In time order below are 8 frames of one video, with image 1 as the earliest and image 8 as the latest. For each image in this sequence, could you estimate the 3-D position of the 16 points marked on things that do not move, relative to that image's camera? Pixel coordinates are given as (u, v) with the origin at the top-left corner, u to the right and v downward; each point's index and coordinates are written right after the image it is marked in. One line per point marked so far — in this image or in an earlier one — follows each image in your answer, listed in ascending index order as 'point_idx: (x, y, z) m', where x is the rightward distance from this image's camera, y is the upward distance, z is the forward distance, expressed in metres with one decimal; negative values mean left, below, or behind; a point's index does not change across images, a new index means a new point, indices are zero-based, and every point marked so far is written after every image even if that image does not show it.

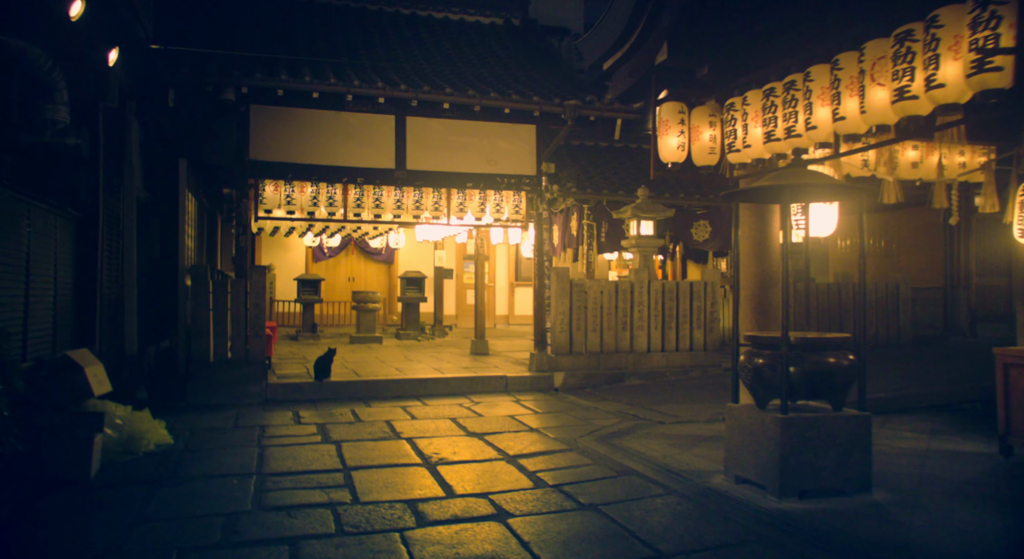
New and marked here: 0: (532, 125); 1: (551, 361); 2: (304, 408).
0: (+0.4, +2.9, +13.2) m
1: (+0.8, -1.5, +12.8) m
2: (-3.0, -1.9, +10.5) m
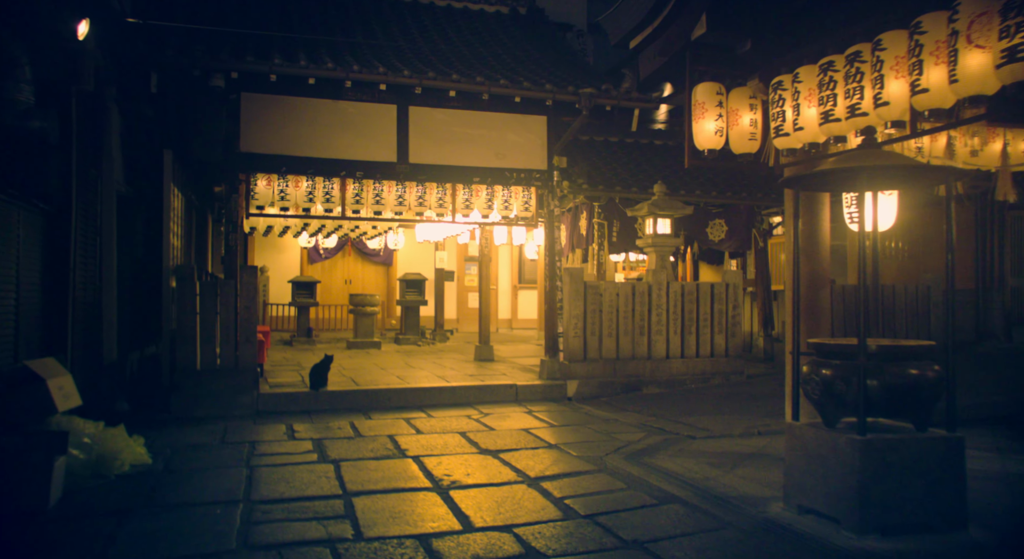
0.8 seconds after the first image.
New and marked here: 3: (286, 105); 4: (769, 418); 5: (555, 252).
0: (+0.5, +2.9, +12.5) m
1: (+0.9, -1.5, +12.0) m
2: (-2.9, -1.9, +9.7) m
3: (-3.4, +2.7, +11.1) m
4: (+3.1, -1.7, +9.1) m
5: (+0.8, +0.5, +12.5) m
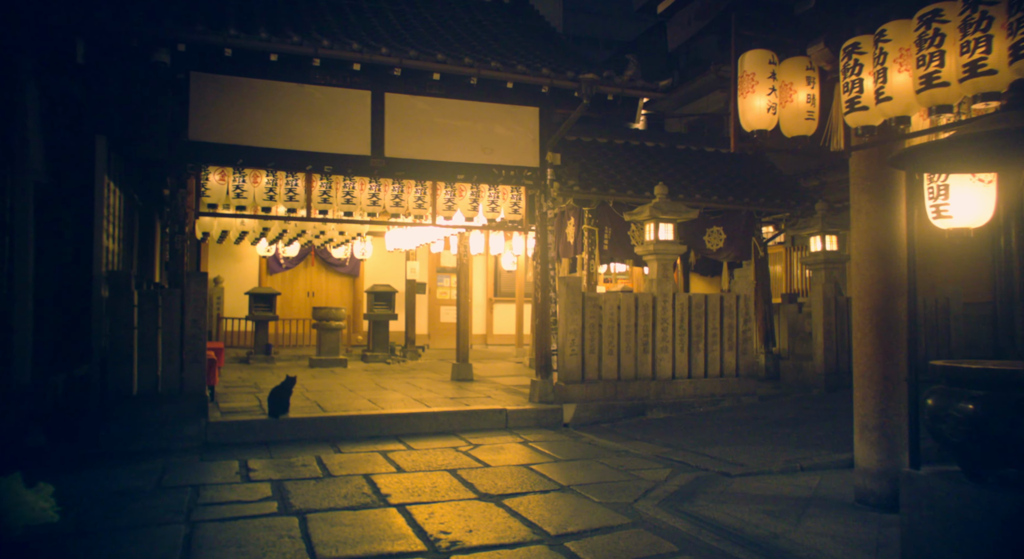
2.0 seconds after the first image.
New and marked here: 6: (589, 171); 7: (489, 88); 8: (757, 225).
0: (+0.3, +2.7, +11.2) m
1: (+0.7, -1.7, +10.7) m
2: (-2.9, -2.0, +8.2) m
3: (-3.5, +2.5, +9.7) m
4: (+3.1, -1.8, +7.9) m
5: (+0.6, +0.3, +11.3) m
6: (+1.6, +2.2, +14.5) m
7: (-0.3, +2.9, +11.0) m
8: (+5.4, +1.2, +16.0) m
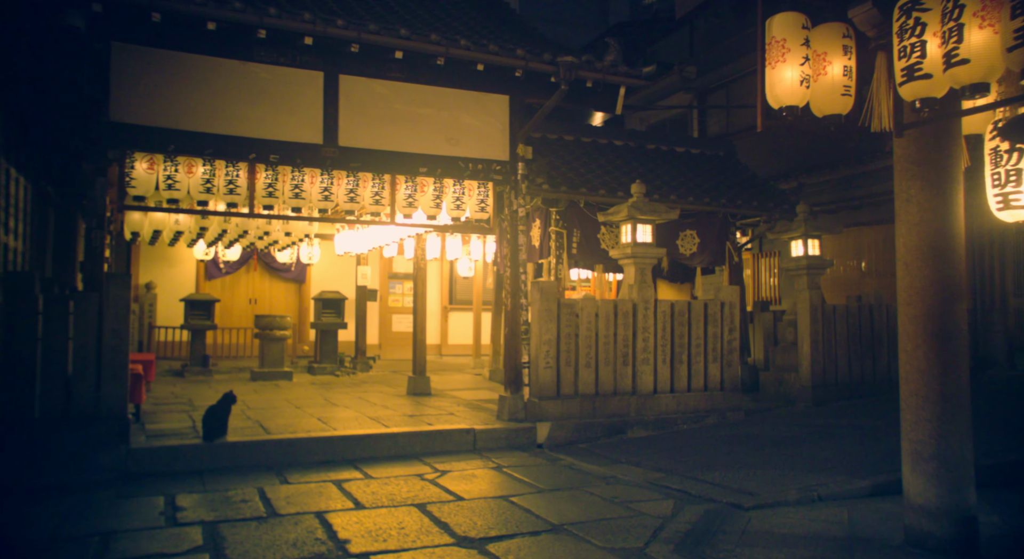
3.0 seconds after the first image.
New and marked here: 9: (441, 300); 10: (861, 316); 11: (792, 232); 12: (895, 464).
0: (-0.1, +2.6, +10.3) m
1: (+0.3, -1.7, +9.8) m
2: (-3.2, -2.0, +7.0) m
3: (-3.8, +2.5, +8.4) m
4: (+2.9, -1.8, +7.1) m
5: (+0.1, +0.2, +10.3) m
6: (+0.9, +2.1, +13.7) m
7: (-0.8, +2.8, +10.0) m
8: (+4.6, +1.1, +15.4) m
9: (-2.0, -0.5, +19.8) m
10: (+5.7, -0.6, +11.7) m
11: (+5.0, +0.9, +12.9) m
12: (+3.6, -1.7, +6.9) m
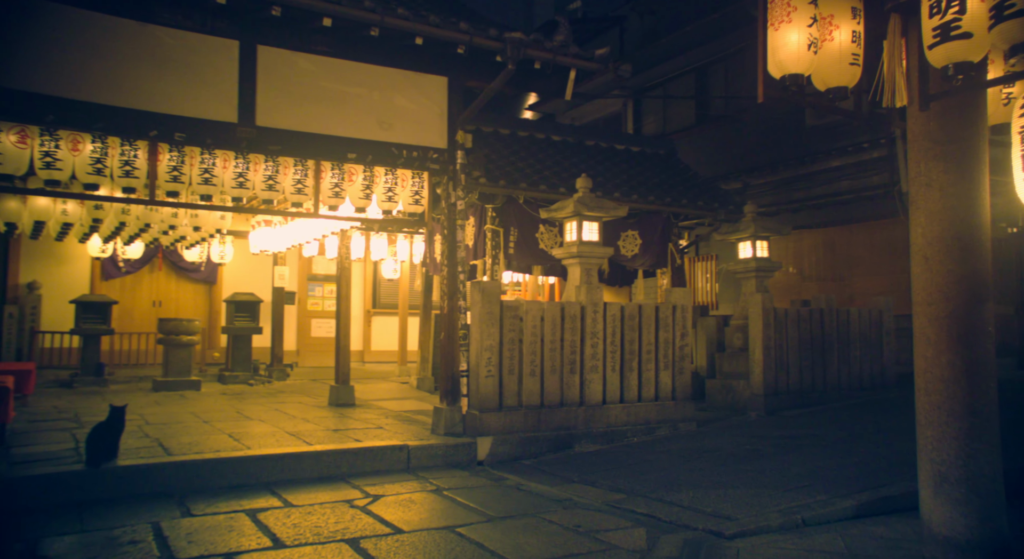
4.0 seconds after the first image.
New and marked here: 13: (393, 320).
0: (-0.9, +2.6, +9.4) m
1: (-0.5, -1.7, +8.9) m
2: (-3.6, -2.0, +5.7) m
3: (-4.4, +2.5, +7.2) m
4: (+2.4, -1.8, +6.5) m
5: (-0.7, +0.2, +9.4) m
6: (-0.3, +2.1, +12.9) m
7: (-1.5, +2.8, +9.0) m
8: (+3.3, +1.0, +14.9) m
9: (-3.8, -0.6, +18.7) m
10: (+4.7, -0.6, +11.4) m
11: (+3.9, +0.8, +12.5) m
12: (+3.2, -1.8, +6.4) m
13: (-3.2, -1.1, +19.2) m
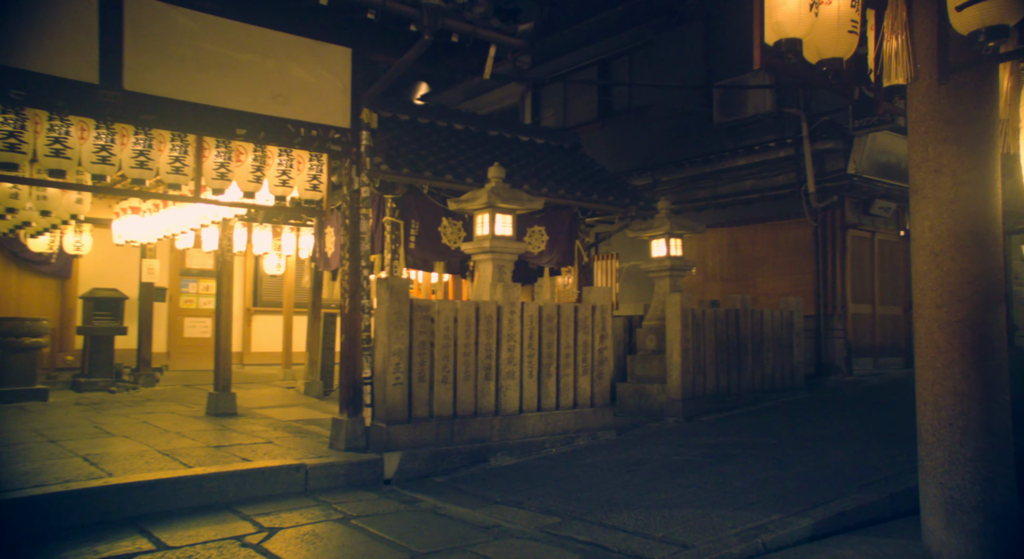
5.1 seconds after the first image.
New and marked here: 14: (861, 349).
0: (-1.9, +2.7, +8.3) m
1: (-1.4, -1.7, +7.9) m
2: (-4.1, -1.9, +4.3) m
3: (-5.0, +2.6, +5.6) m
4: (+1.8, -1.8, +6.0) m
5: (-1.7, +0.3, +8.4) m
6: (-1.8, +2.1, +11.9) m
7: (-2.5, +2.9, +7.9) m
8: (+1.3, +1.0, +14.5) m
9: (-6.2, -0.5, +17.1) m
10: (+3.3, -0.6, +11.2) m
11: (+2.4, +0.8, +12.2) m
12: (+2.5, -1.8, +6.0) m
13: (-5.7, -1.0, +17.7) m
14: (+6.5, -1.3, +13.6) m
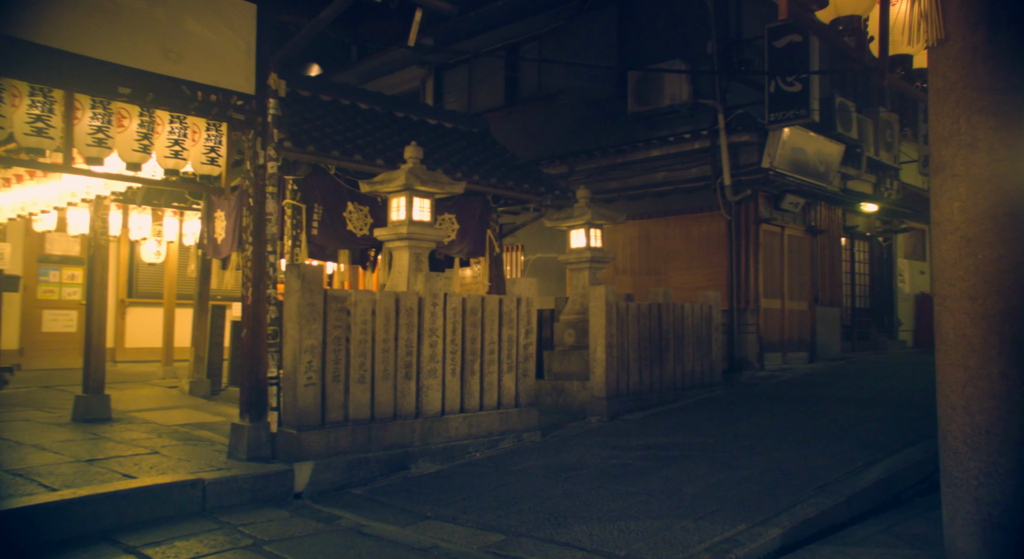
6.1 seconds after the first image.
0: (-2.6, +2.8, +7.3) m
1: (-2.1, -1.6, +7.0) m
2: (-4.2, -1.8, +3.1) m
3: (-5.3, +2.7, +4.1) m
4: (+1.3, -1.8, +5.6) m
5: (-2.5, +0.4, +7.4) m
6: (-3.1, +2.3, +10.8) m
7: (-3.1, +3.0, +6.8) m
8: (-0.4, +1.2, +13.9) m
9: (-8.2, -0.2, +15.3) m
10: (+2.1, -0.5, +10.9) m
11: (+1.0, +1.0, +11.8) m
12: (+2.1, -1.7, +5.7) m
13: (-7.8, -0.7, +16.0) m
14: (+4.9, -1.2, +13.8) m
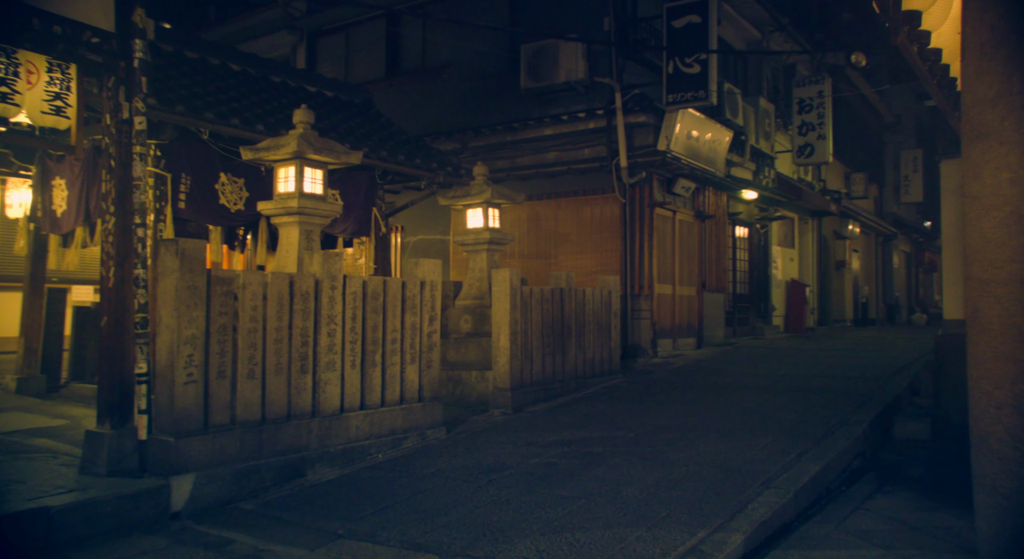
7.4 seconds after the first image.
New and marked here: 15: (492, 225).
0: (-3.3, +3.0, +6.0) m
1: (-2.8, -1.4, +5.9) m
2: (-4.1, -1.7, +1.6) m
3: (-5.3, +2.9, +2.4) m
4: (+0.8, -1.6, +5.1) m
5: (-3.2, +0.6, +6.2) m
6: (-4.4, +2.5, +9.3) m
7: (-3.7, +3.2, +5.4) m
8: (-2.3, +1.5, +12.9) m
9: (-10.3, +0.2, +12.9) m
10: (+0.6, -0.3, +10.5) m
11: (-0.6, +1.2, +11.1) m
12: (+1.6, -1.6, +5.4) m
13: (-10.0, -0.3, +13.6) m
14: (+2.9, -0.9, +13.9) m
15: (-0.3, +0.8, +11.0) m
